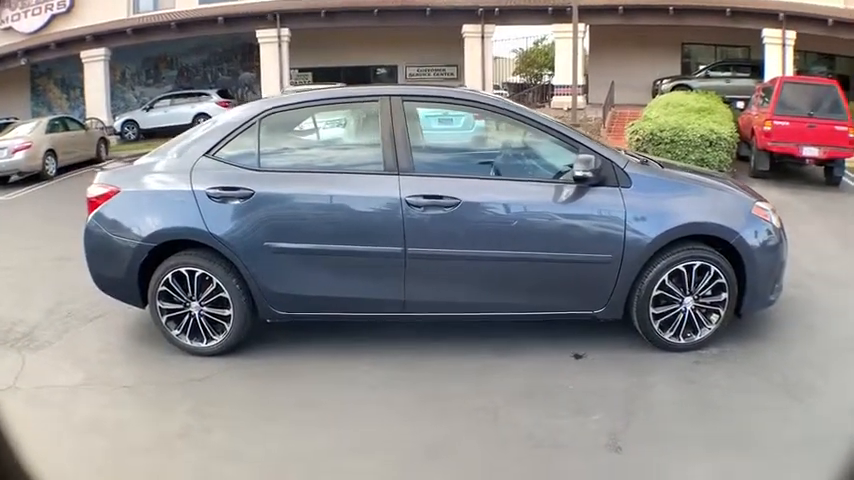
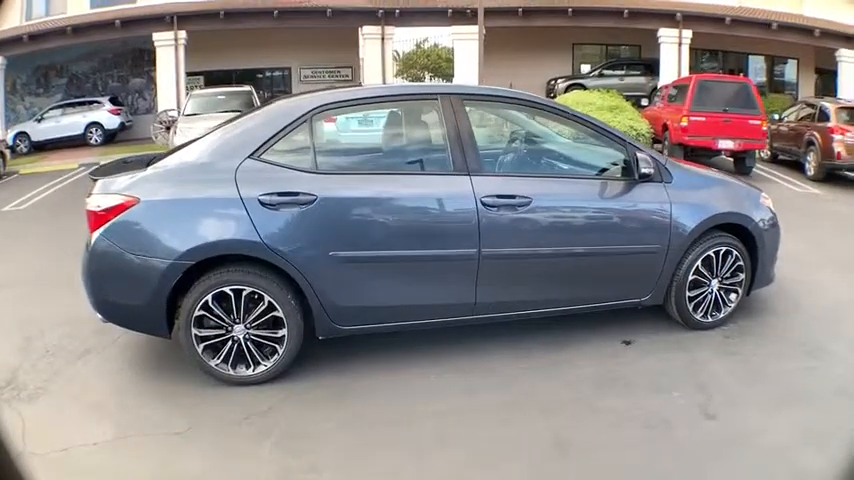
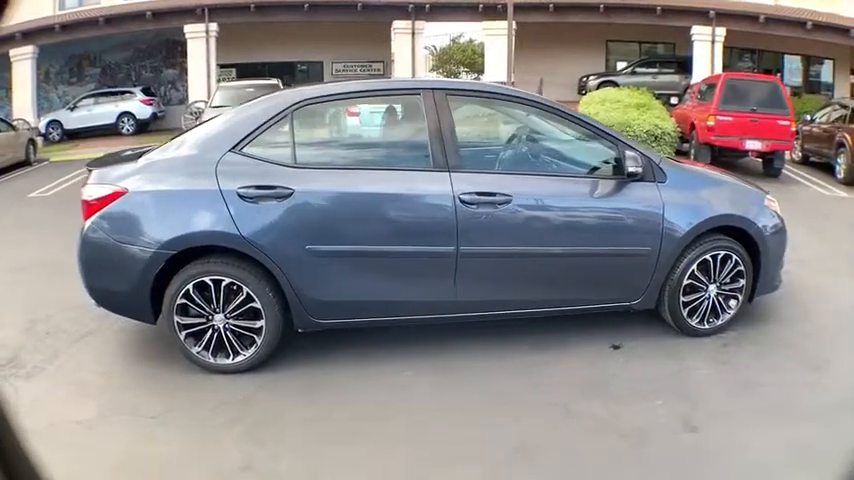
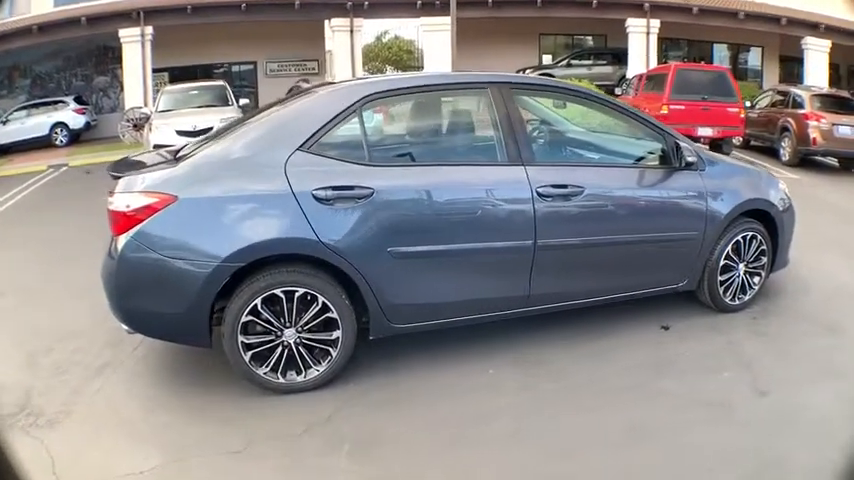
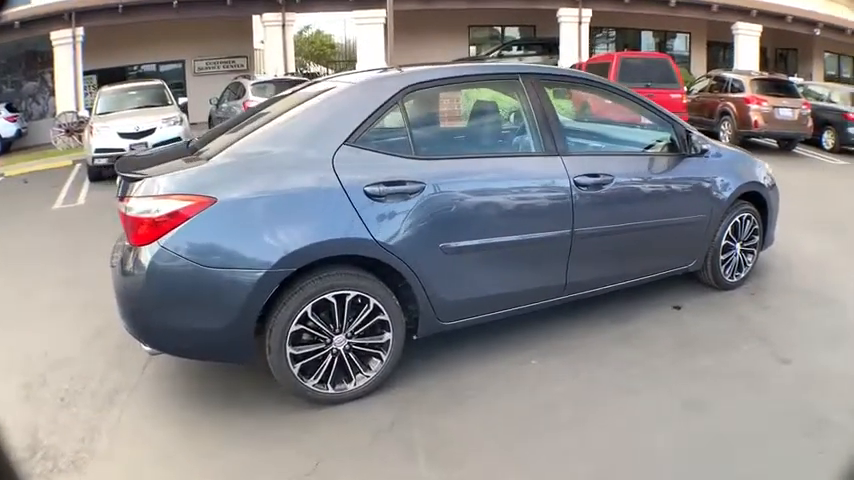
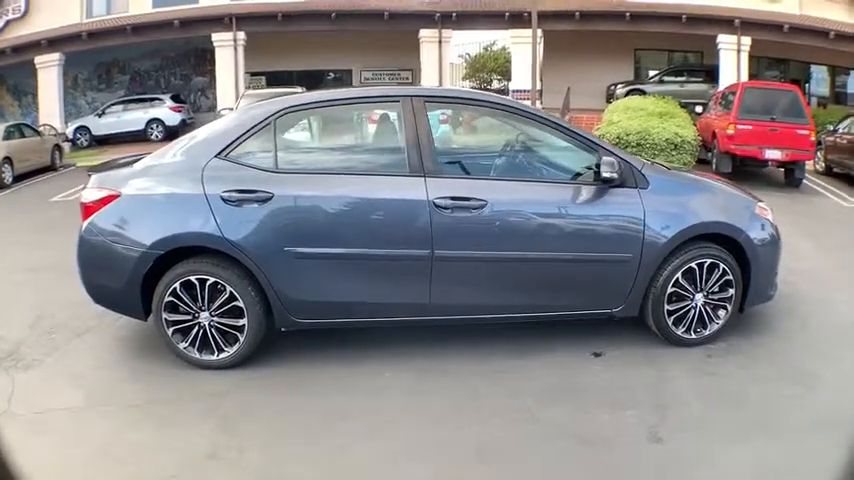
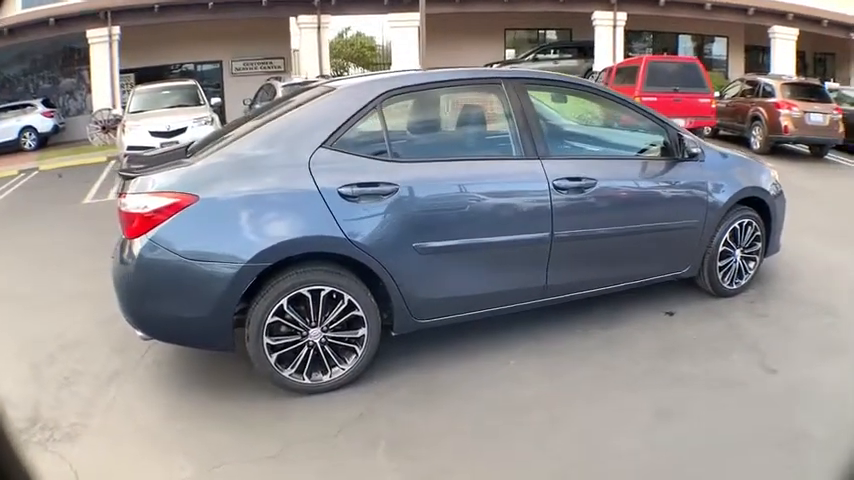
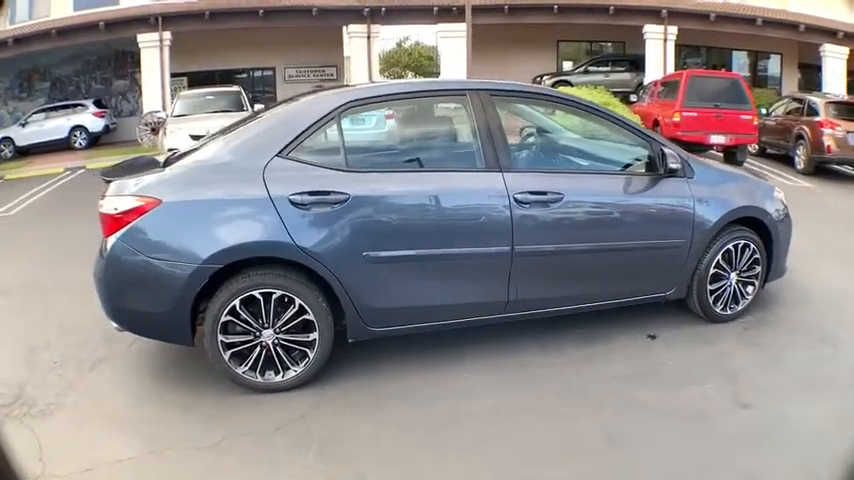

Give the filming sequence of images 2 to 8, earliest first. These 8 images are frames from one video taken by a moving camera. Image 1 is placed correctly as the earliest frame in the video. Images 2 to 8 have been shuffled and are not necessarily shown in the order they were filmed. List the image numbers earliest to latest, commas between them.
6, 3, 2, 8, 4, 7, 5
